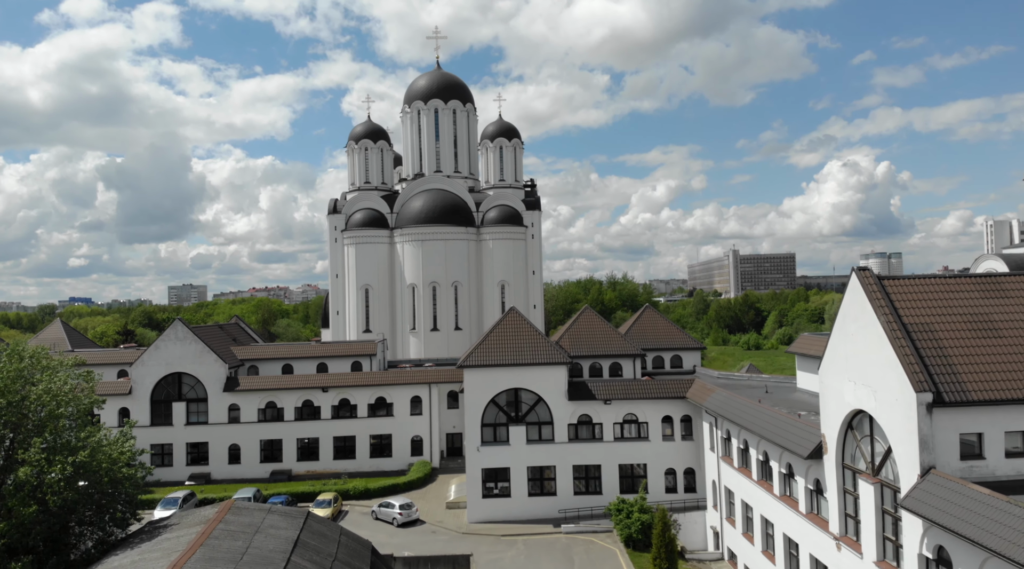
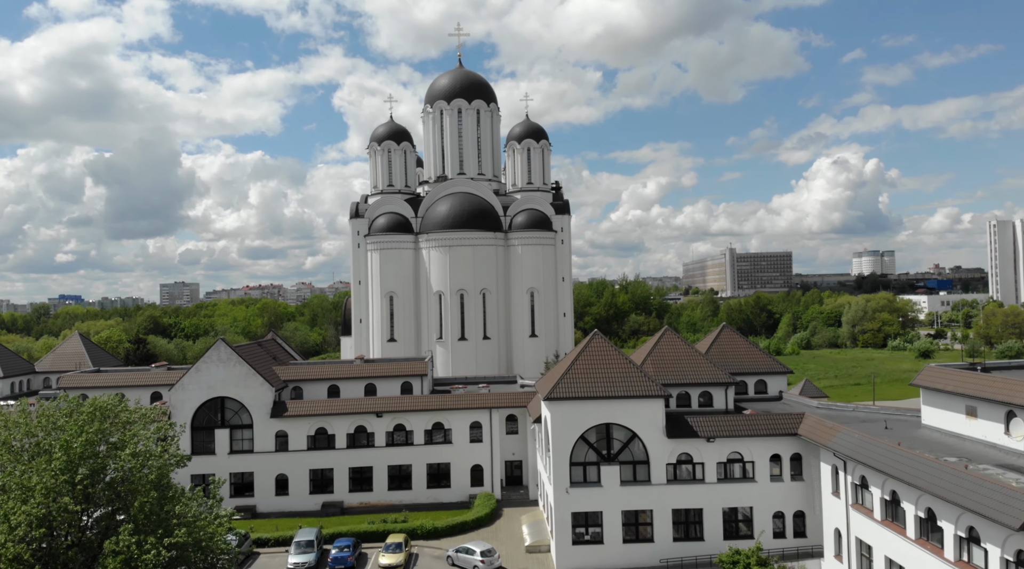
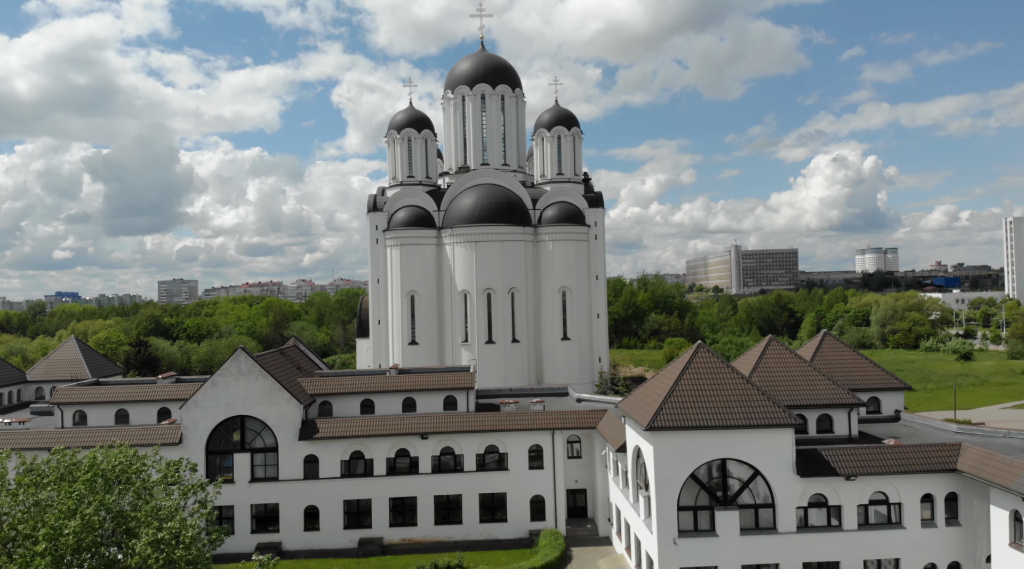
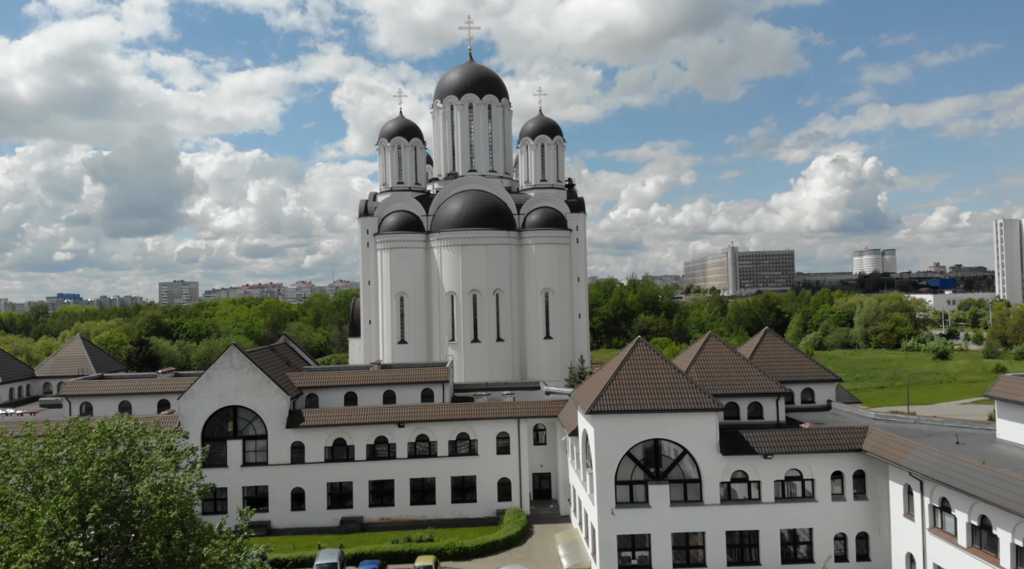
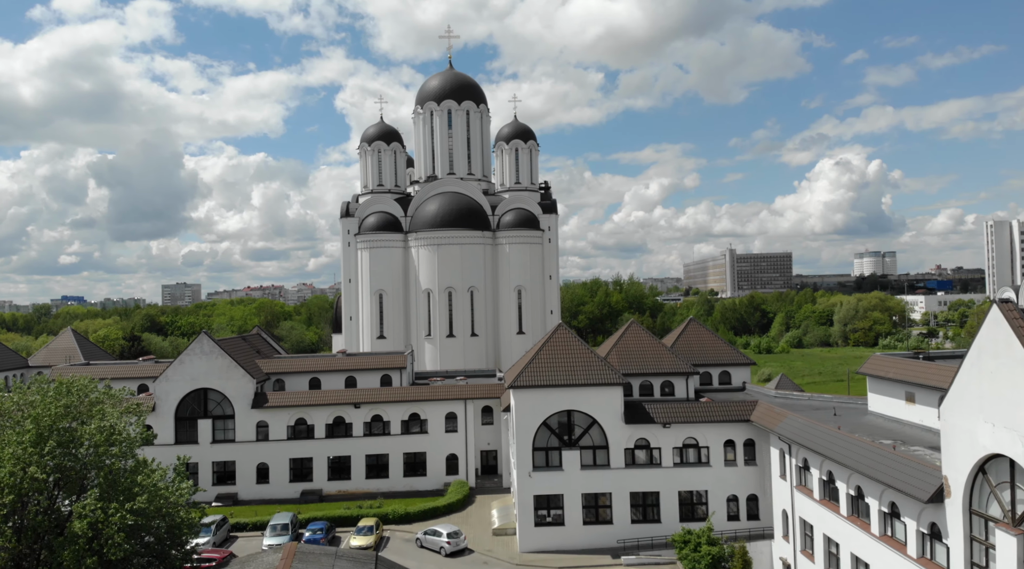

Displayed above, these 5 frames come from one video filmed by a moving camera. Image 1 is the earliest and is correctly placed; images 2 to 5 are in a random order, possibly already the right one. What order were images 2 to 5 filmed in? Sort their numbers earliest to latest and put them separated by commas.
5, 2, 4, 3
